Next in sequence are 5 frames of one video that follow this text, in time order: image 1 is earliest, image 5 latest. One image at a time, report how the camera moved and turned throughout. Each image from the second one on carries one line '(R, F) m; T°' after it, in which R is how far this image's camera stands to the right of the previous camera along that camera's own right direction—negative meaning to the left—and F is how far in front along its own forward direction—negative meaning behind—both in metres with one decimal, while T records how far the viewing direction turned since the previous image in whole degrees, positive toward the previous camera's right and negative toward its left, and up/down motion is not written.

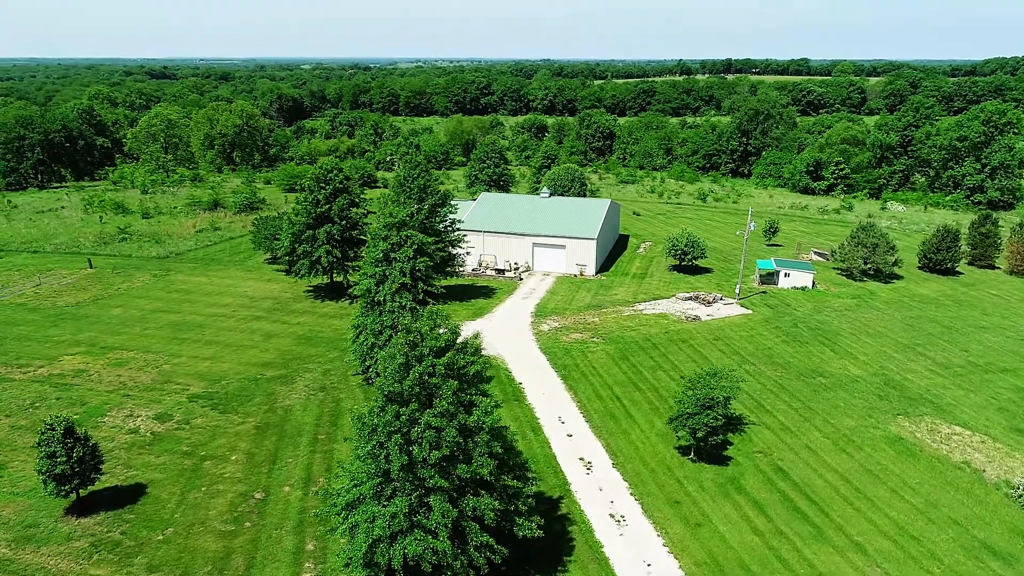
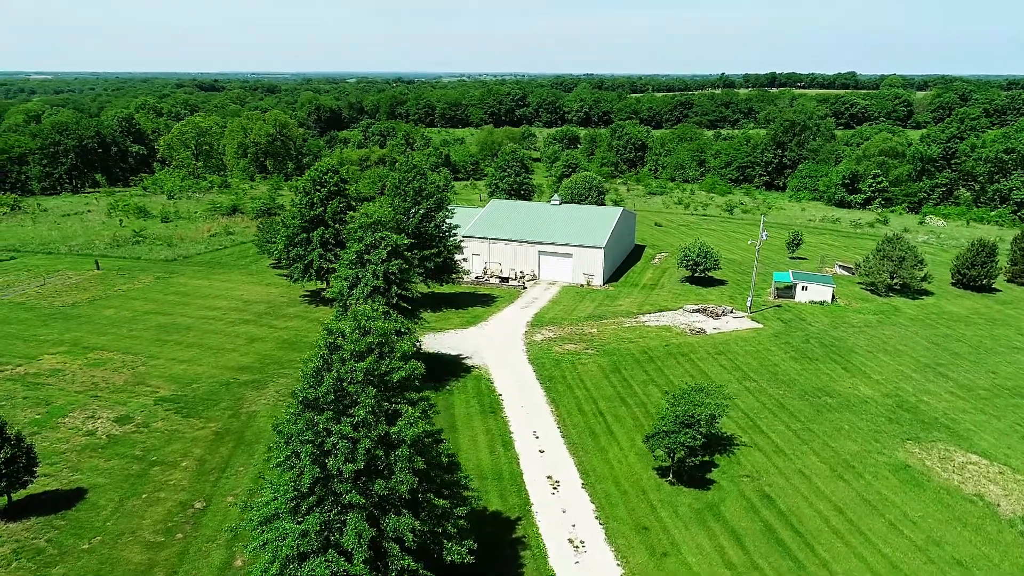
(+2.0, +1.2) m; -3°
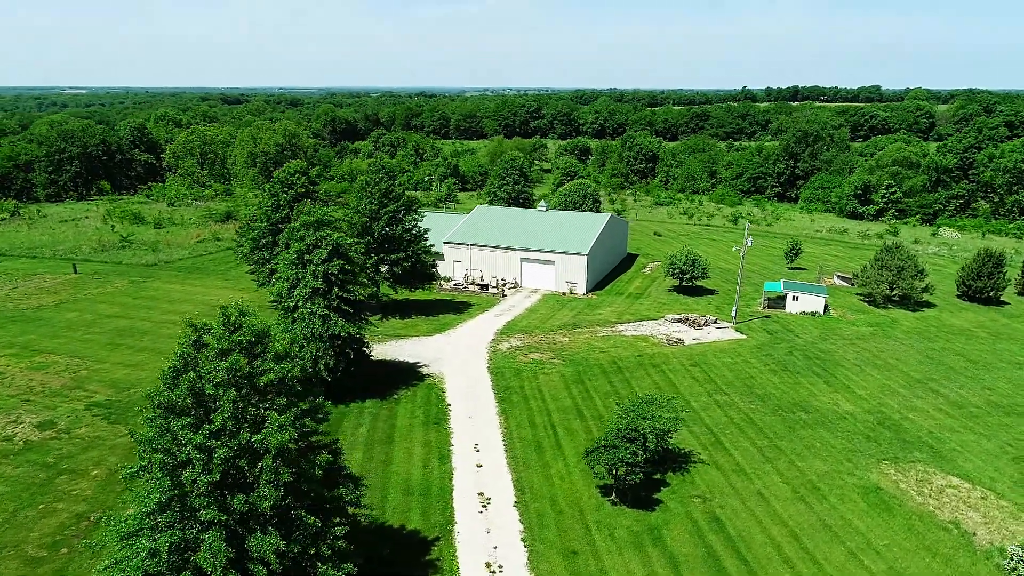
(+2.4, +1.2) m; -2°
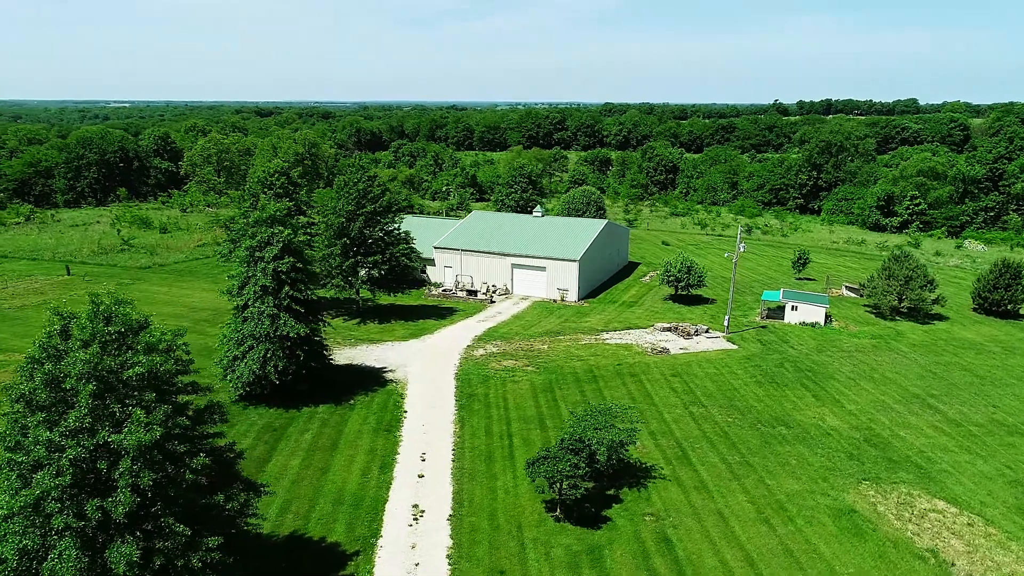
(+2.2, +1.0) m; -2°
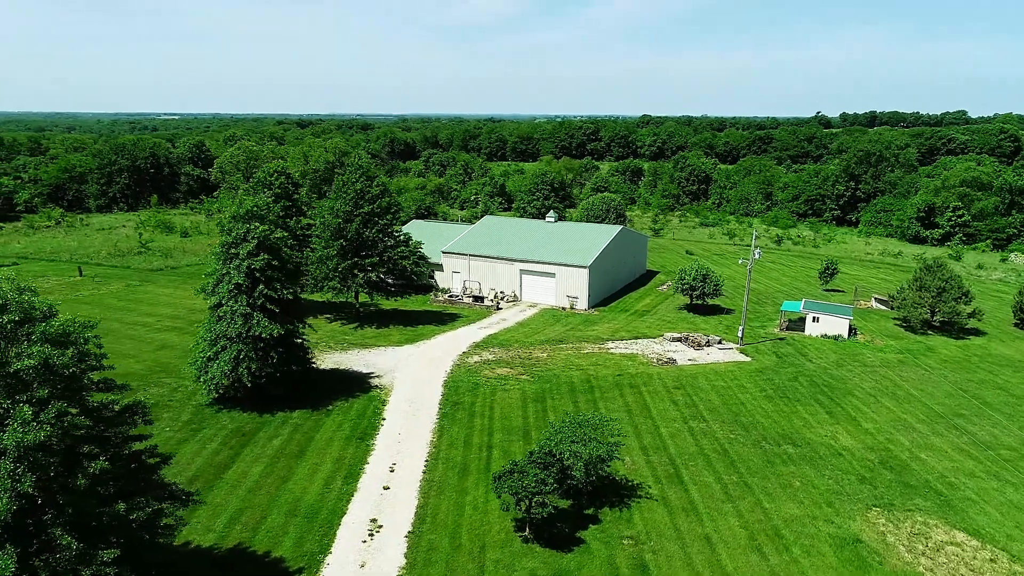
(+1.5, +1.2) m; -3°
